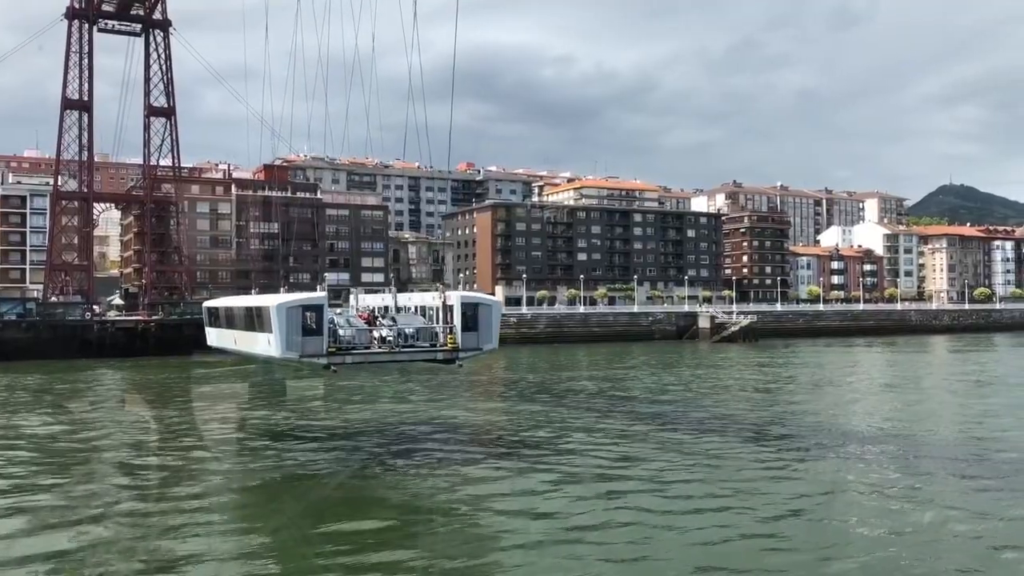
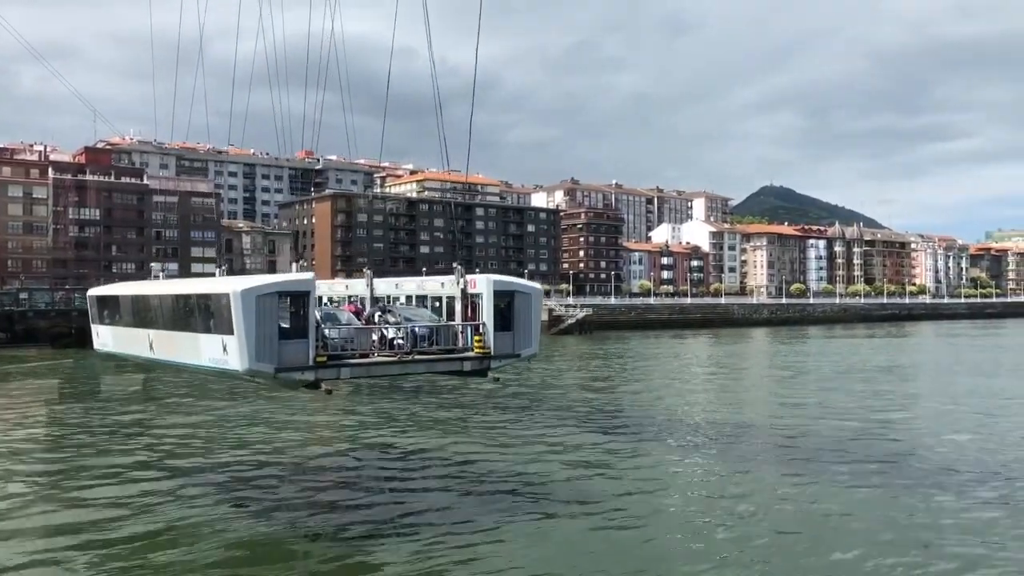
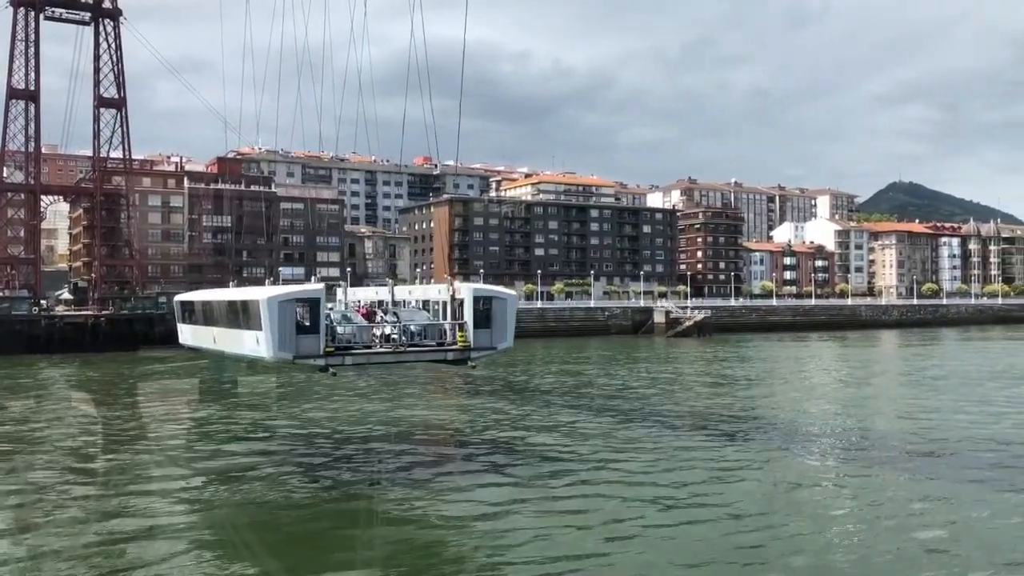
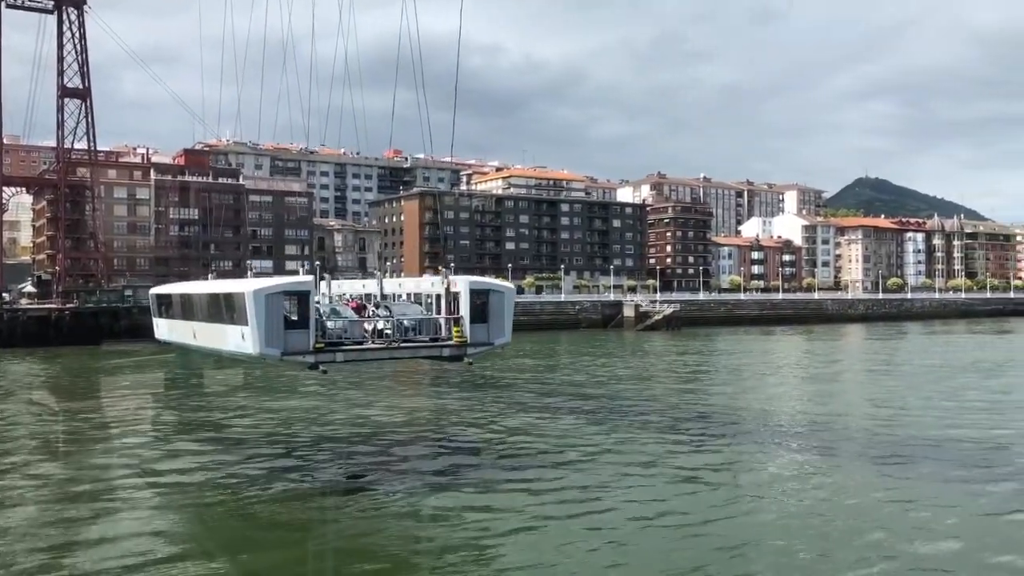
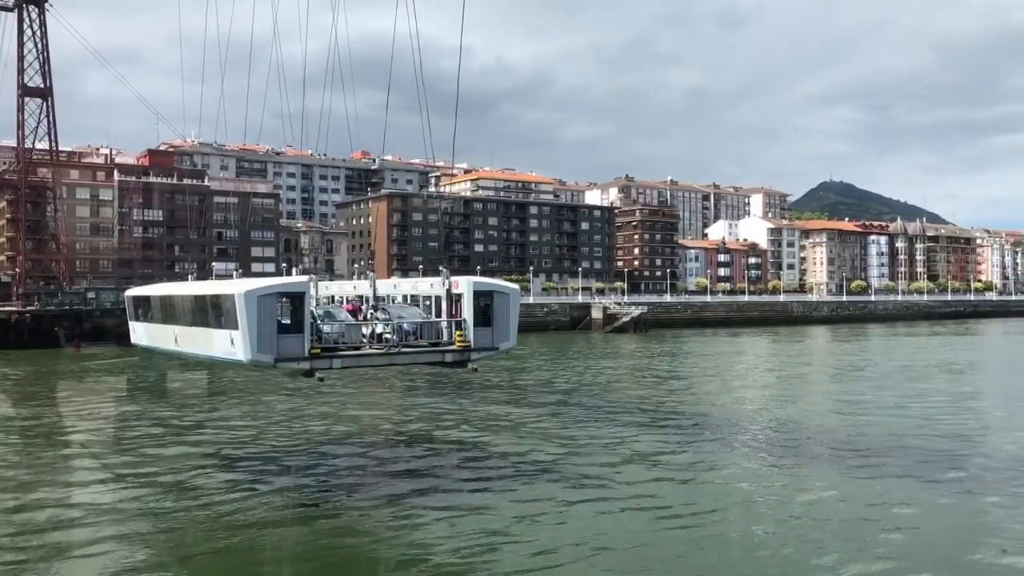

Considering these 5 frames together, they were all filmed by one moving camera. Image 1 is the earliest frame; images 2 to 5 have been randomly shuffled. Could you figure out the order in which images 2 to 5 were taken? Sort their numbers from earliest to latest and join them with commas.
3, 4, 5, 2
